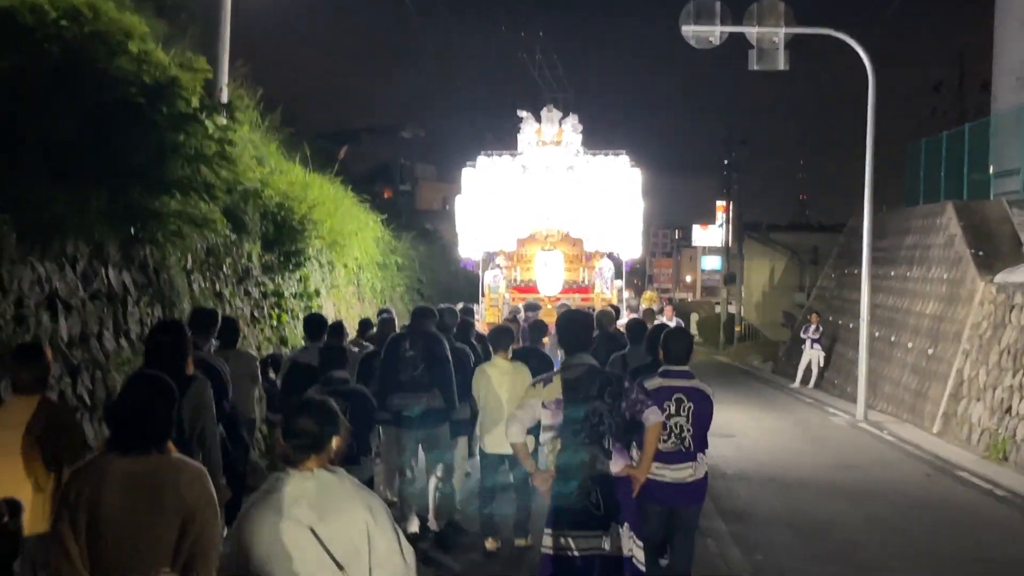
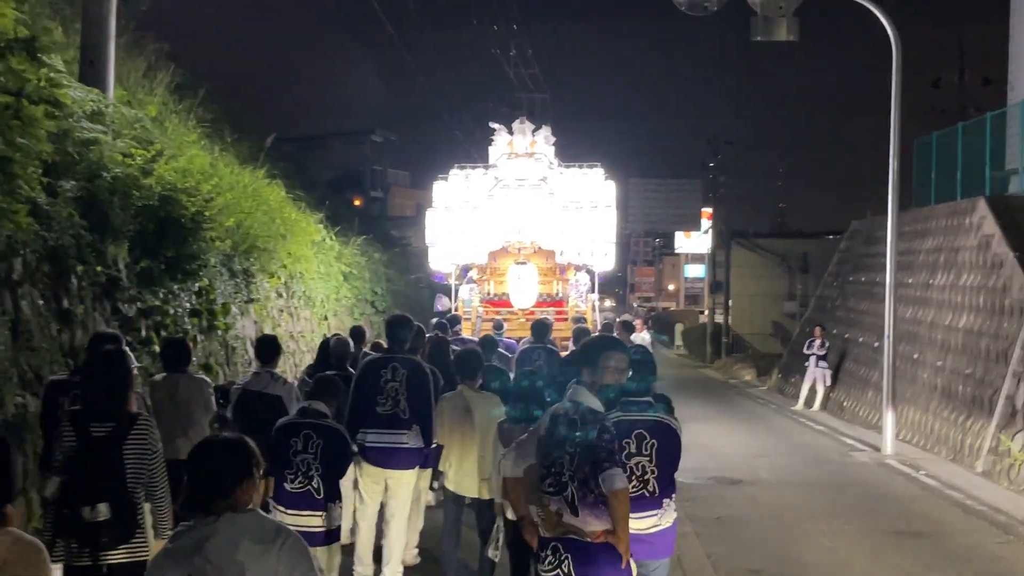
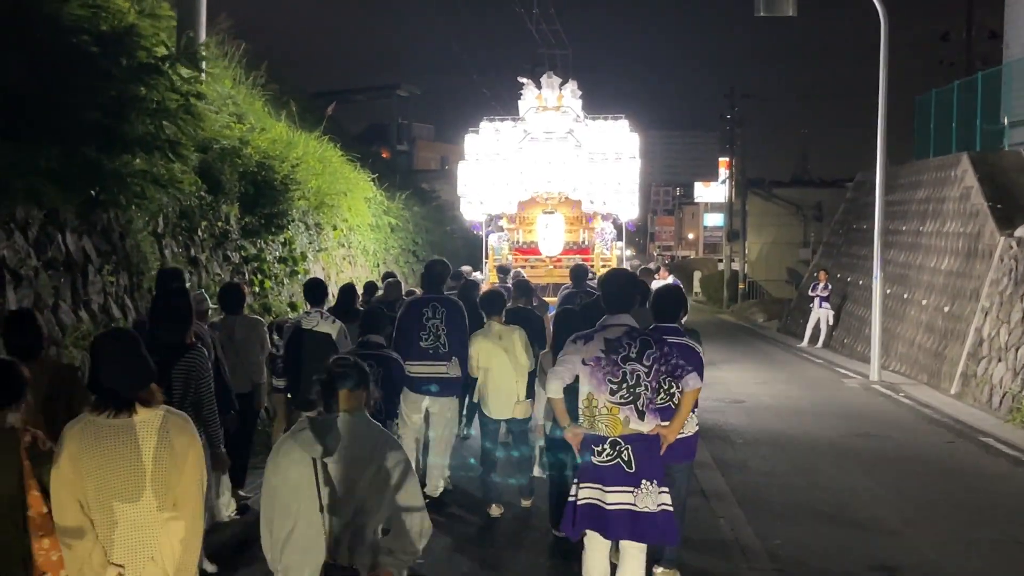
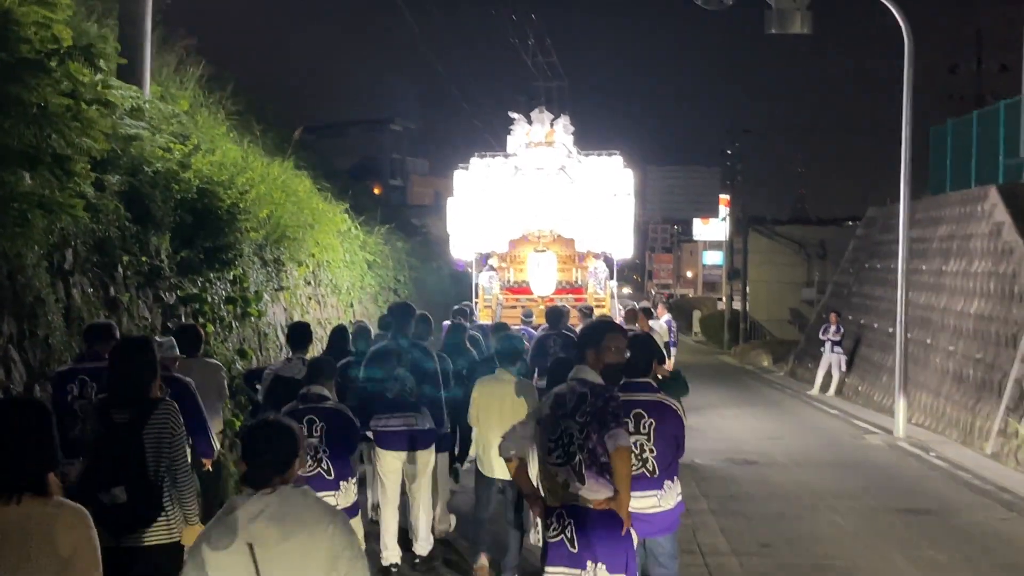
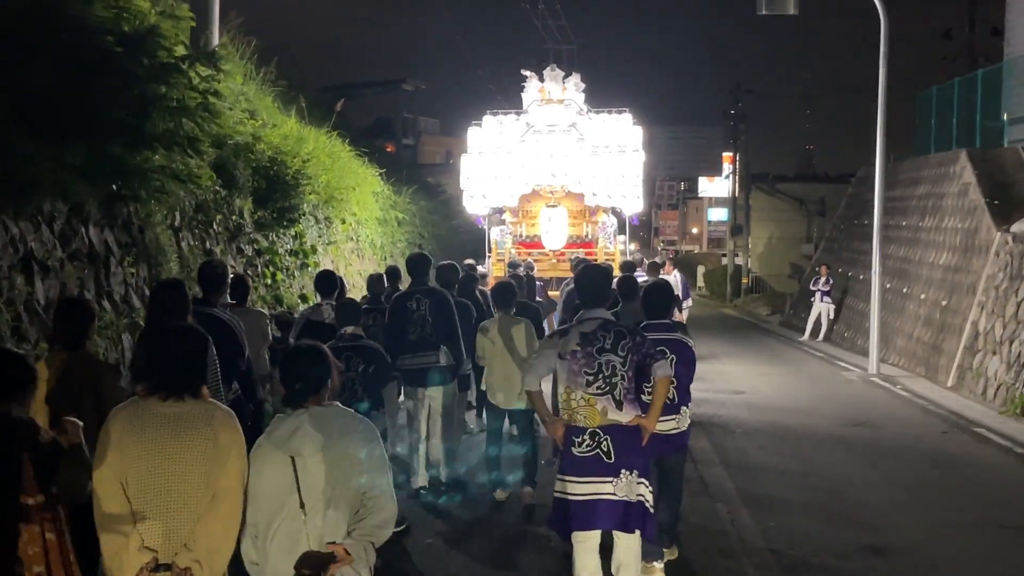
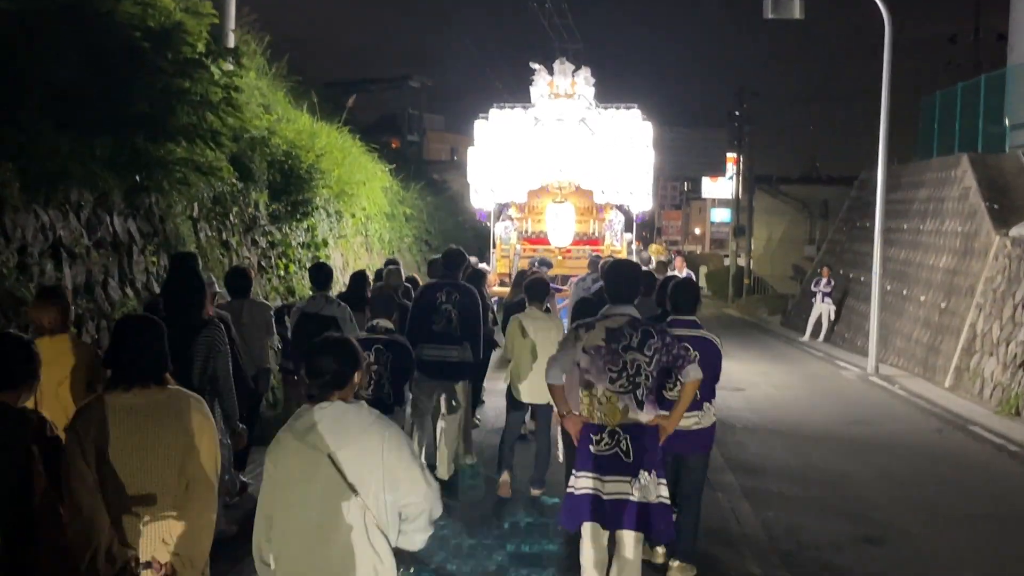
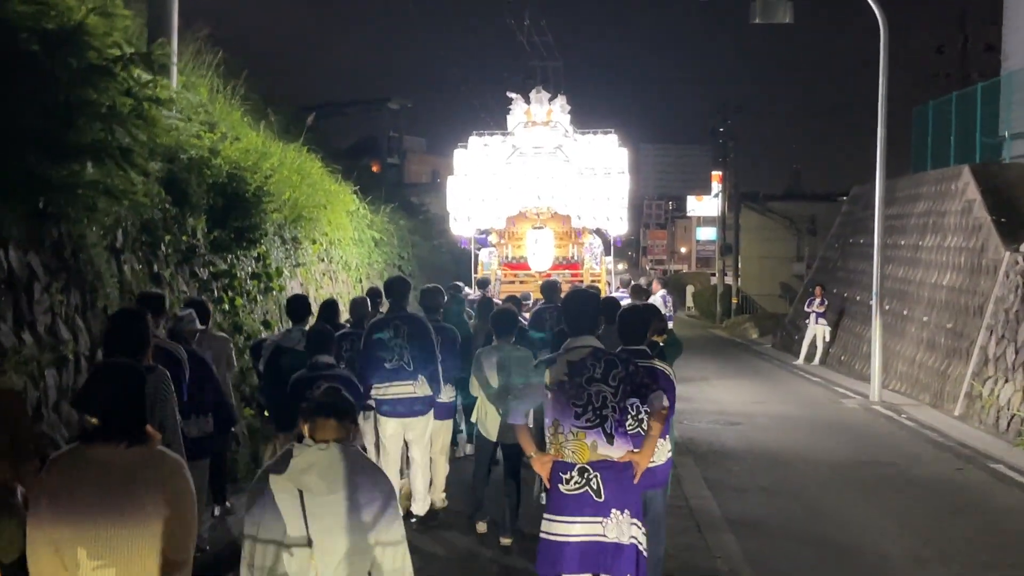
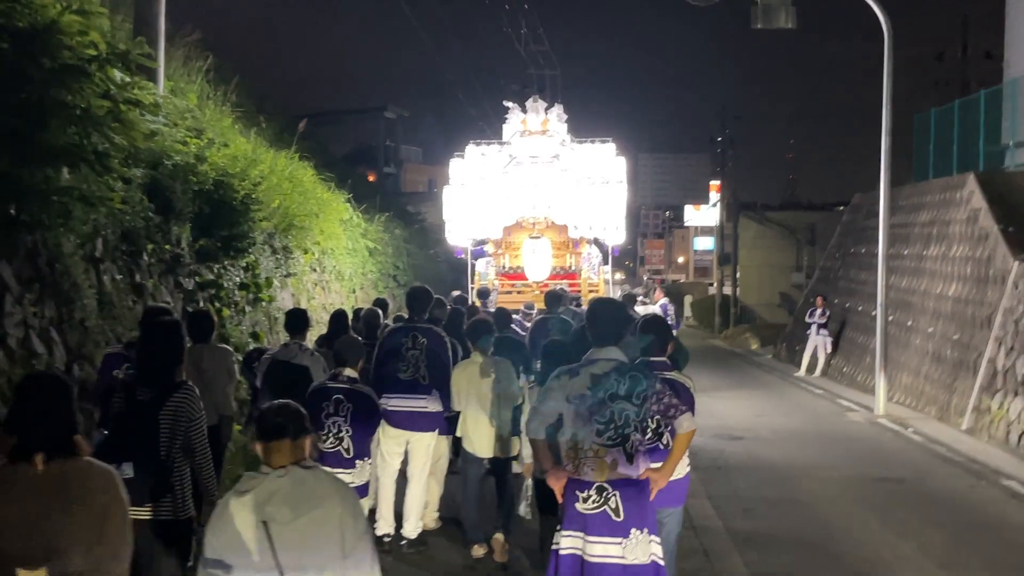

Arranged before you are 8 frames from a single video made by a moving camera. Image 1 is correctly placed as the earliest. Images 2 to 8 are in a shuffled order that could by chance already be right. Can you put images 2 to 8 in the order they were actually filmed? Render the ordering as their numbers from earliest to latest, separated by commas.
6, 5, 3, 7, 8, 4, 2
